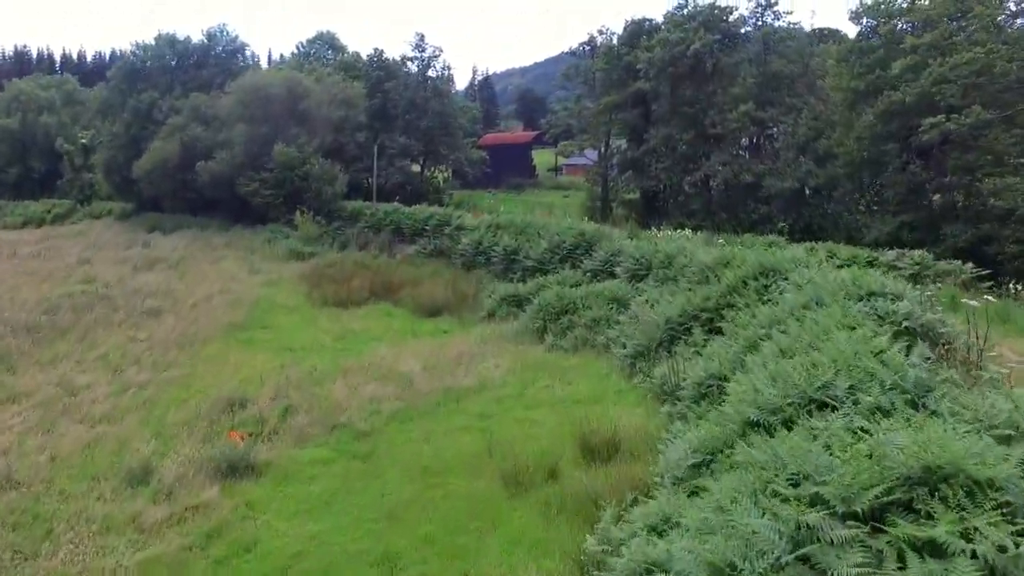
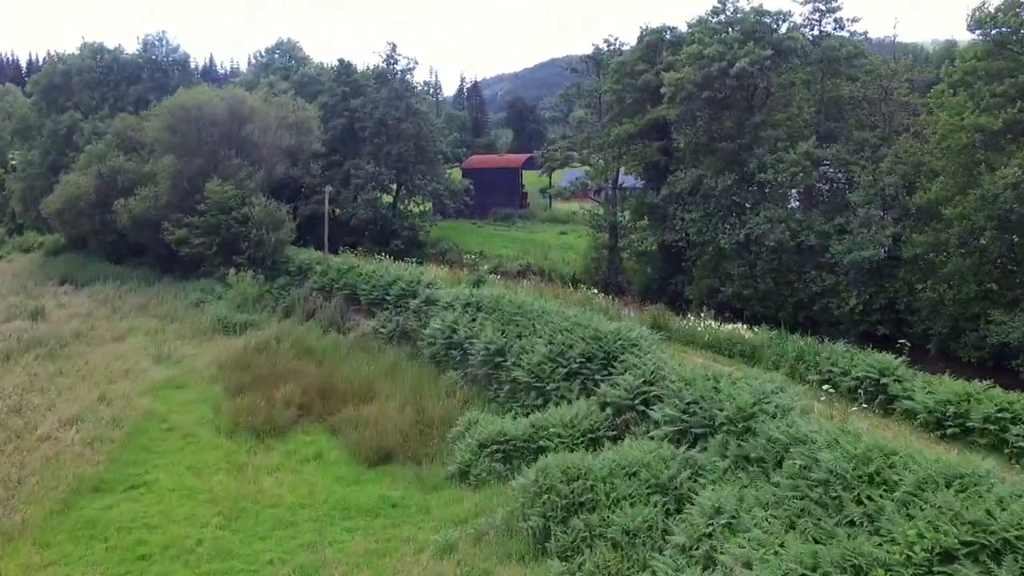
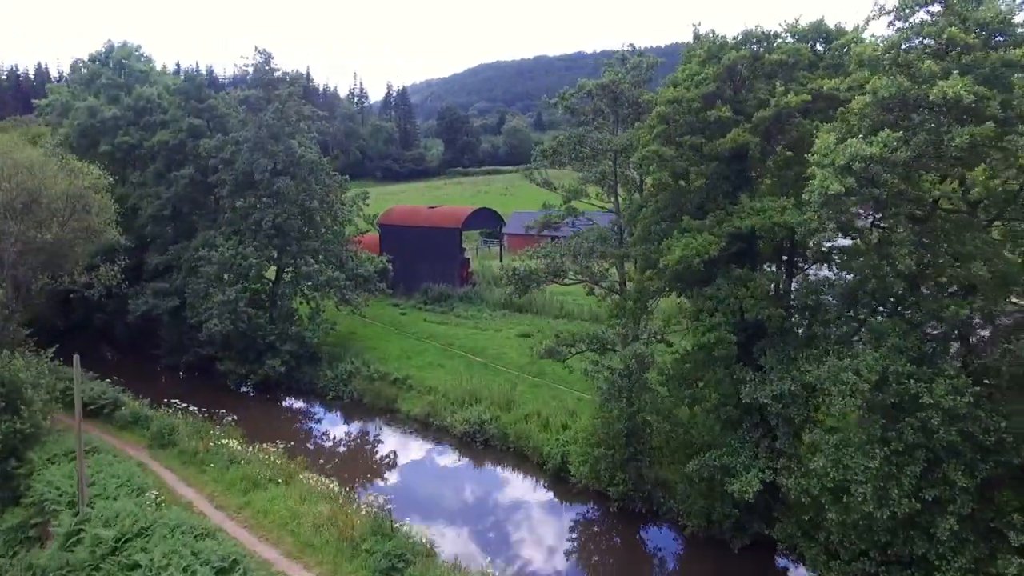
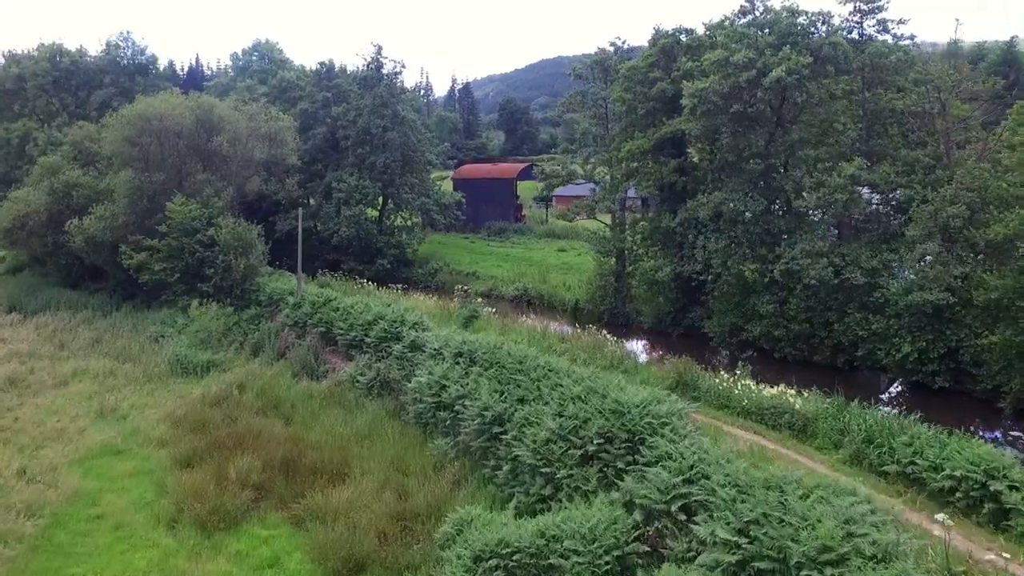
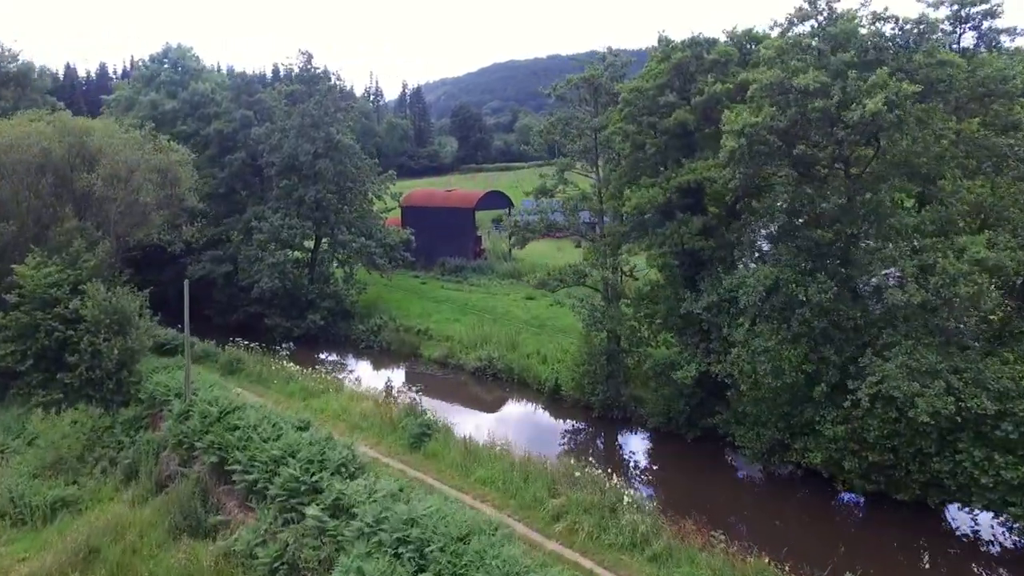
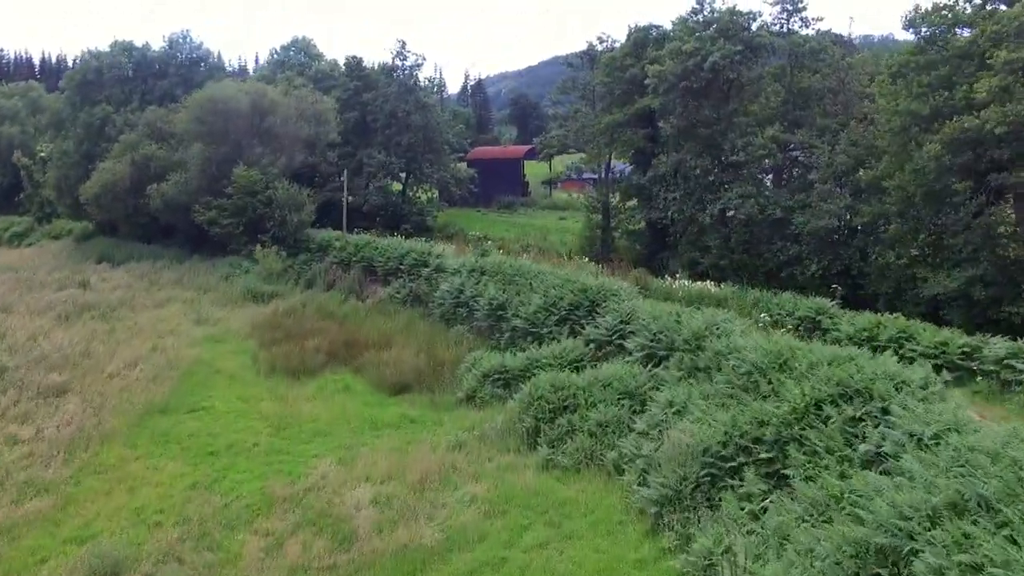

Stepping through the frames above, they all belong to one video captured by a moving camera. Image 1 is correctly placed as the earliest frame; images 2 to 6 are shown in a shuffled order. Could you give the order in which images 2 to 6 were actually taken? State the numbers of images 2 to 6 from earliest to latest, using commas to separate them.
6, 2, 4, 5, 3
